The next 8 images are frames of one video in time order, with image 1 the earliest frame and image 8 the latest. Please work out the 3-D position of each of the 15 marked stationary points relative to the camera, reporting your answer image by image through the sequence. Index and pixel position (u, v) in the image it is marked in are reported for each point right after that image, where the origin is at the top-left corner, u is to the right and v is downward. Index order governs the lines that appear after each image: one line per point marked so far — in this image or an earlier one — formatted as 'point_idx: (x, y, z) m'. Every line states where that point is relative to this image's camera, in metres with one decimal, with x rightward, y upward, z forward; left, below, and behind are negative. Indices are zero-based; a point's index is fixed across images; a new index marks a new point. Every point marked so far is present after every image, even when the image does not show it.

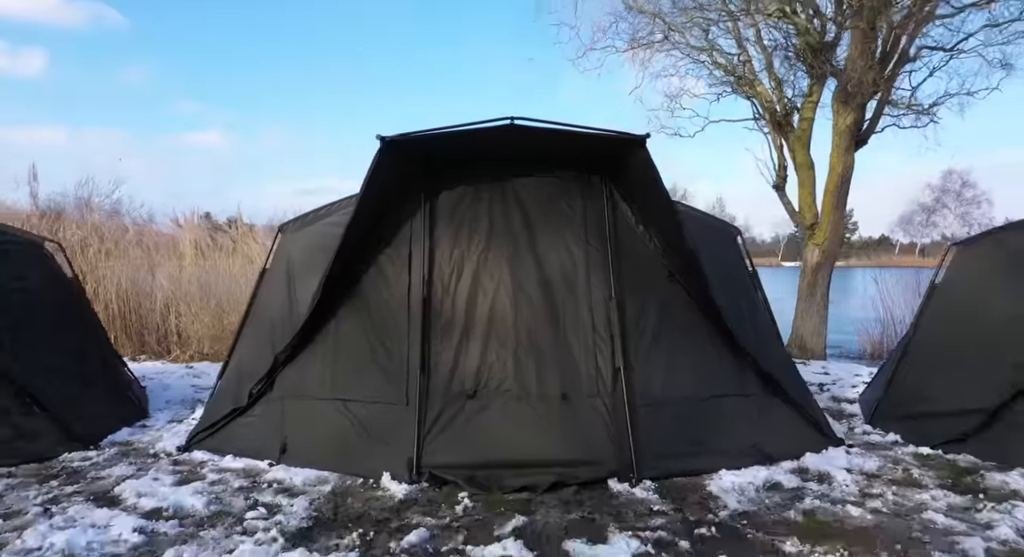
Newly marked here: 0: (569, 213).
0: (+0.3, +0.4, +4.0) m
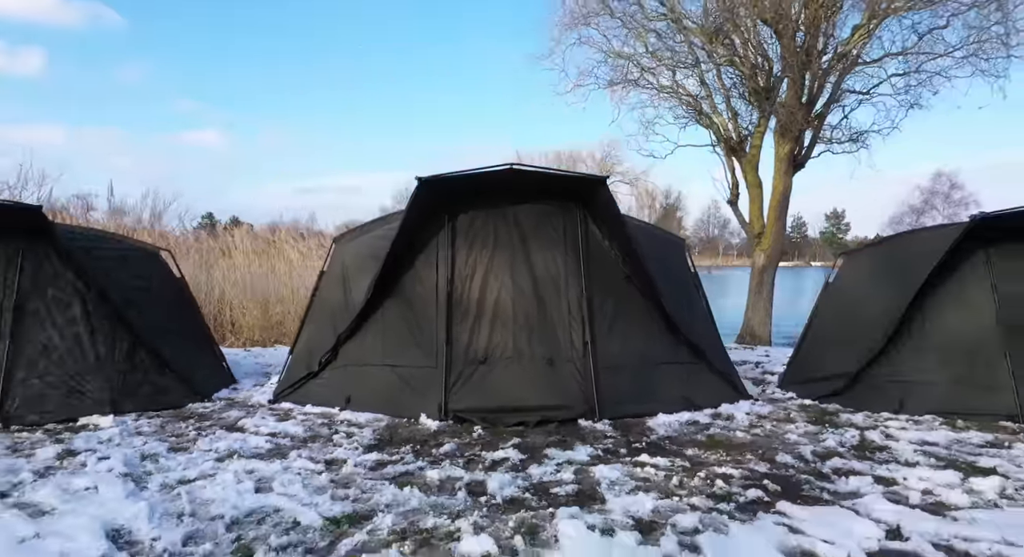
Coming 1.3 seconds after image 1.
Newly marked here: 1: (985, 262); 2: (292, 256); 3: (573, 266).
0: (+0.3, +0.4, +5.6) m
1: (+3.4, +0.1, +5.1) m
2: (-3.3, +0.2, +10.7) m
3: (+0.5, +0.1, +5.5) m
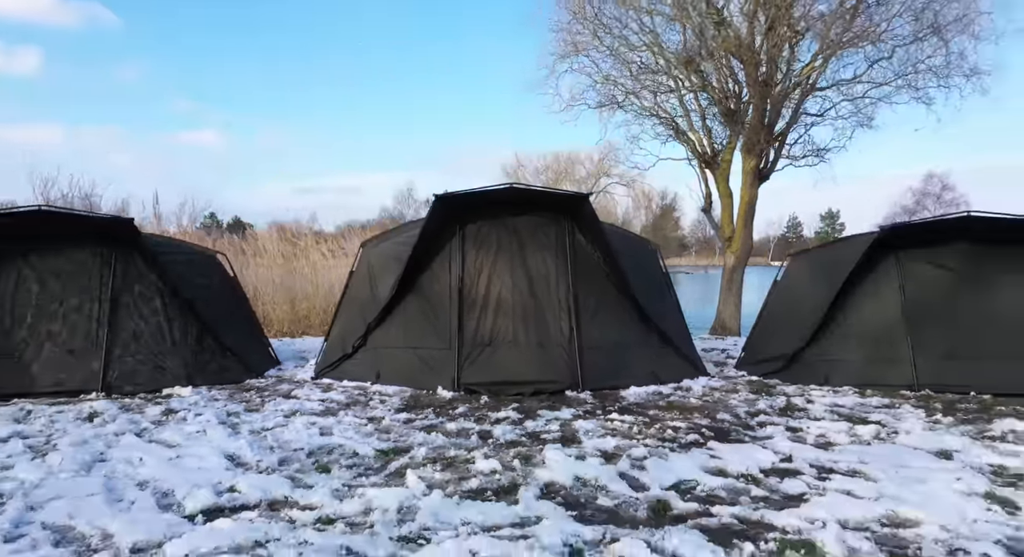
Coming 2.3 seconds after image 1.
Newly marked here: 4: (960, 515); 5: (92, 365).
0: (+0.3, +0.4, +6.8) m
1: (+3.4, +0.1, +6.3) m
2: (-3.3, +0.2, +11.9) m
3: (+0.5, +0.1, +6.7) m
4: (+2.0, -1.1, +3.2) m
5: (-3.6, -0.7, +6.0) m
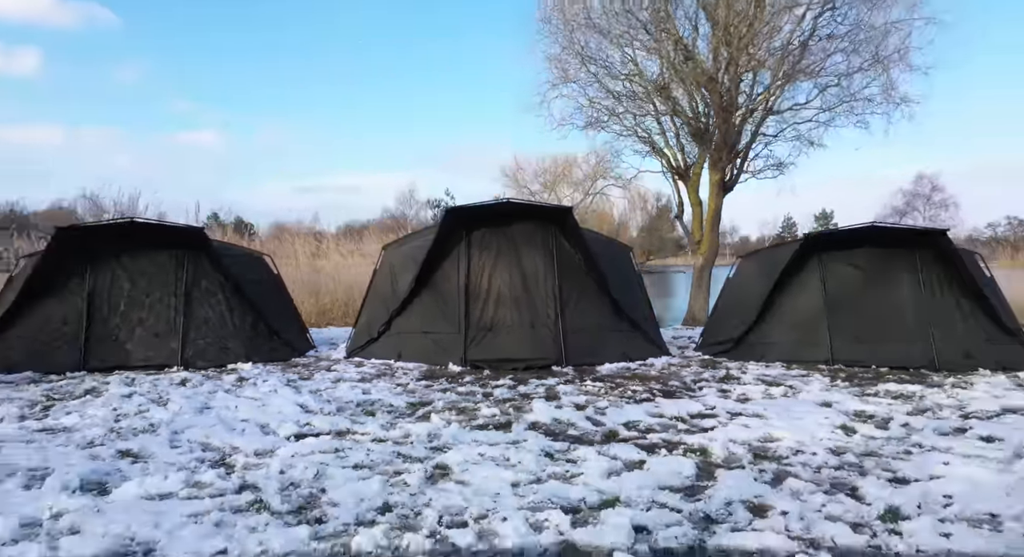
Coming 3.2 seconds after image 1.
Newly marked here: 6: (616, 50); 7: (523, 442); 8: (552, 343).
0: (+0.3, +0.4, +8.3) m
1: (+3.3, +0.1, +7.8) m
2: (-3.3, +0.3, +13.4) m
3: (+0.4, +0.1, +8.2) m
4: (+2.0, -1.0, +4.7) m
5: (-3.6, -0.7, +7.5) m
6: (+1.7, +3.6, +11.3) m
7: (+0.1, -1.1, +4.7) m
8: (+0.4, -0.7, +7.9) m
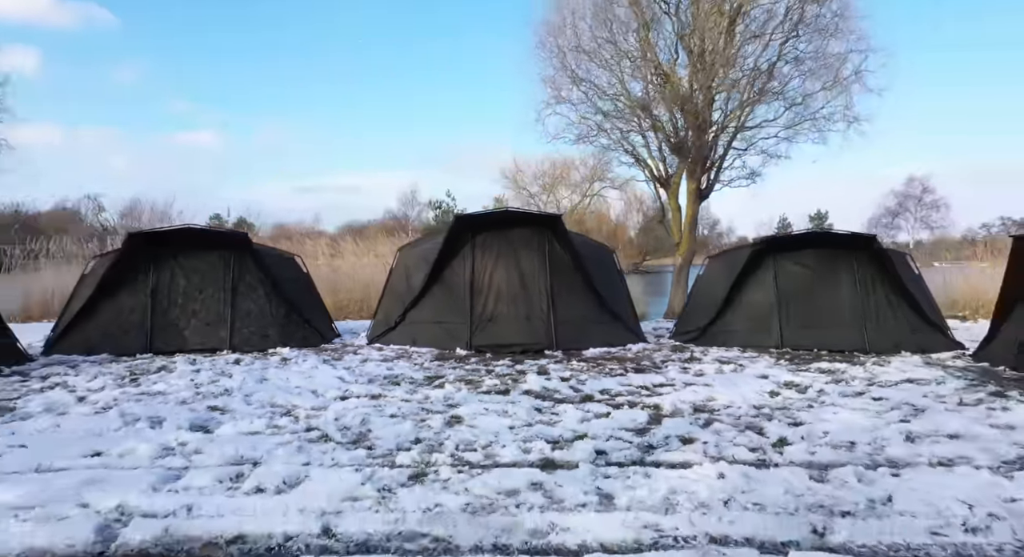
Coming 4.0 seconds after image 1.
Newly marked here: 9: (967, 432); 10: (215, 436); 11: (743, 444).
0: (+0.3, +0.4, +9.6) m
1: (+3.3, +0.2, +9.1) m
2: (-3.4, +0.3, +14.8) m
3: (+0.4, +0.2, +9.6) m
4: (+2.0, -1.0, +6.1) m
5: (-3.6, -0.7, +8.9) m
6: (+1.6, +3.6, +12.6) m
7: (+0.1, -1.0, +6.0) m
8: (+0.4, -0.7, +9.3) m
9: (+3.1, -1.0, +4.9) m
10: (-2.1, -1.1, +4.9) m
11: (+1.5, -1.1, +4.7) m
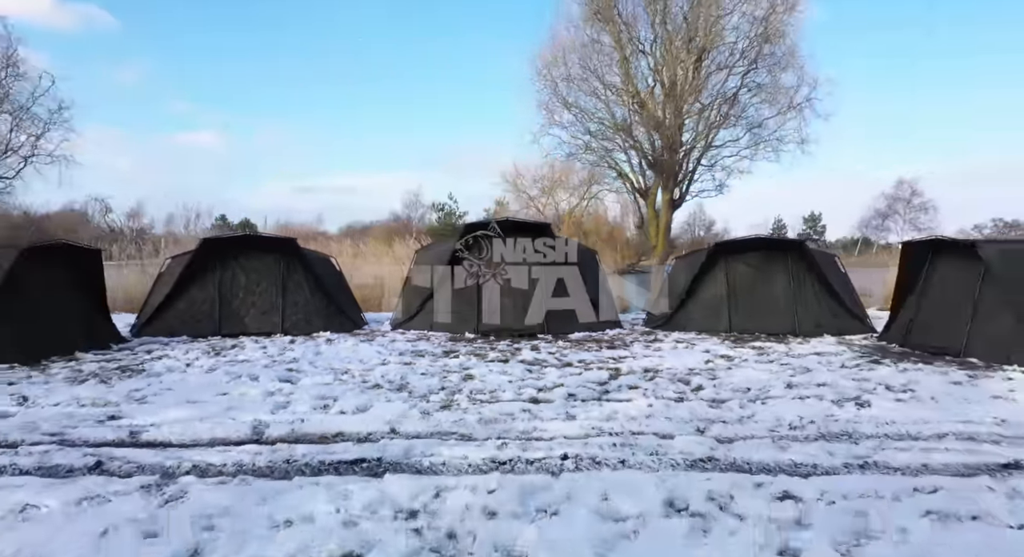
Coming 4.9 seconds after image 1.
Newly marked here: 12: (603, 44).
0: (+0.2, +0.5, +11.7) m
1: (+3.3, +0.2, +11.2) m
2: (-3.4, +0.3, +16.8) m
3: (+0.4, +0.2, +11.6) m
4: (+1.9, -1.0, +8.1) m
5: (-3.6, -0.6, +10.9) m
6: (+1.6, +3.7, +14.7) m
7: (0.0, -1.0, +8.0) m
8: (+0.4, -0.6, +11.3) m
9: (+3.1, -1.0, +6.9) m
10: (-2.1, -1.0, +7.0) m
11: (+1.5, -1.0, +6.7) m
12: (+1.8, +4.7, +14.3) m
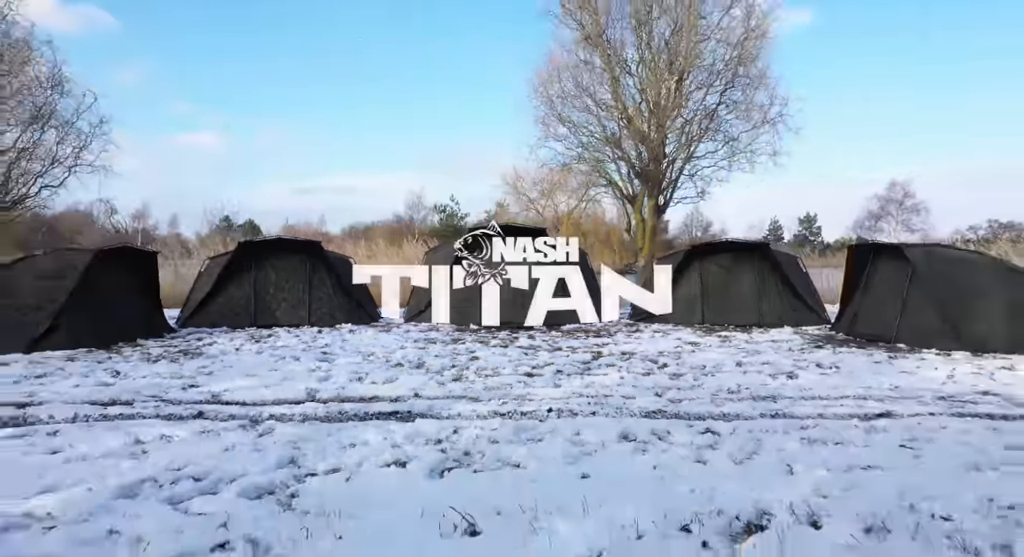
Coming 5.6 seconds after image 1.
0: (+0.2, +0.5, +13.1) m
1: (+3.3, +0.3, +12.6) m
2: (-3.4, +0.4, +18.3) m
3: (+0.4, +0.2, +13.1) m
4: (+1.9, -0.9, +9.6) m
5: (-3.6, -0.6, +12.4) m
6: (+1.6, +3.7, +16.1) m
7: (0.0, -1.0, +9.5) m
8: (+0.4, -0.6, +12.8) m
9: (+3.1, -1.0, +8.4) m
10: (-2.1, -1.0, +8.4) m
11: (+1.5, -1.0, +8.2) m
12: (+1.8, +4.7, +15.8) m
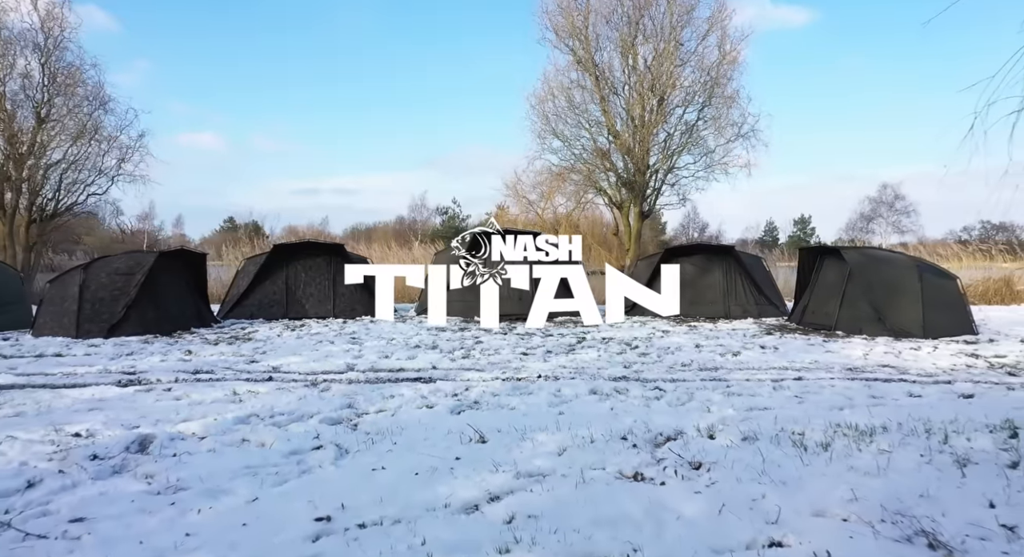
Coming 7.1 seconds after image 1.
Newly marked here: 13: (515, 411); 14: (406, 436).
0: (+0.2, +0.6, +14.9) m
1: (+3.3, +0.3, +14.4) m
2: (-3.4, +0.4, +20.1) m
3: (+0.4, +0.3, +14.8) m
4: (+1.9, -0.9, +11.3) m
5: (-3.7, -0.6, +14.2) m
6: (+1.6, +3.7, +17.9) m
7: (0.0, -0.9, +11.3) m
8: (+0.4, -0.6, +14.5) m
9: (+3.1, -0.9, +10.1) m
10: (-2.1, -1.0, +10.2) m
11: (+1.5, -1.0, +10.0) m
12: (+1.8, +4.8, +17.6) m
13: (0.0, -1.1, +6.1) m
14: (-0.8, -1.2, +5.4) m
